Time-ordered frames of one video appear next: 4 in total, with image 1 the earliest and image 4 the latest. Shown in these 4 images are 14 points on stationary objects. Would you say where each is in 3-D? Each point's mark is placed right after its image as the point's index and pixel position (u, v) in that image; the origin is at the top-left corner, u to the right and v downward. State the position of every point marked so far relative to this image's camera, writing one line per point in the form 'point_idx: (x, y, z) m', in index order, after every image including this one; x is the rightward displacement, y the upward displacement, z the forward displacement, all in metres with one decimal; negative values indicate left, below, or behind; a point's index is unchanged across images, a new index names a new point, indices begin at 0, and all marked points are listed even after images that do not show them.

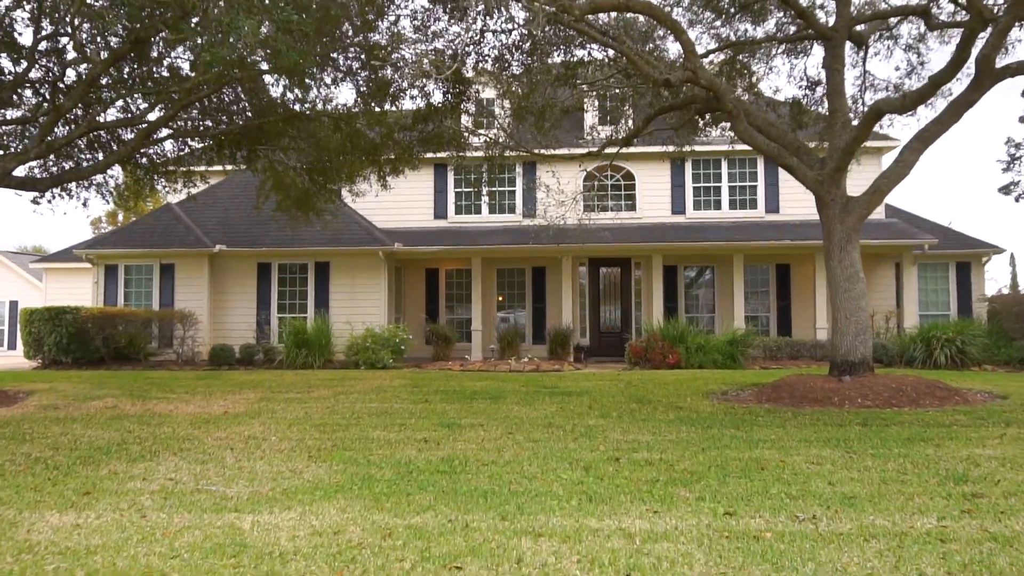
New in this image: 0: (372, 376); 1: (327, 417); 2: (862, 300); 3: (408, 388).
0: (-2.1, -1.3, +12.0) m
1: (-1.8, -1.2, +7.6) m
2: (+3.8, -0.1, +8.7) m
3: (-1.3, -1.3, +10.1) m
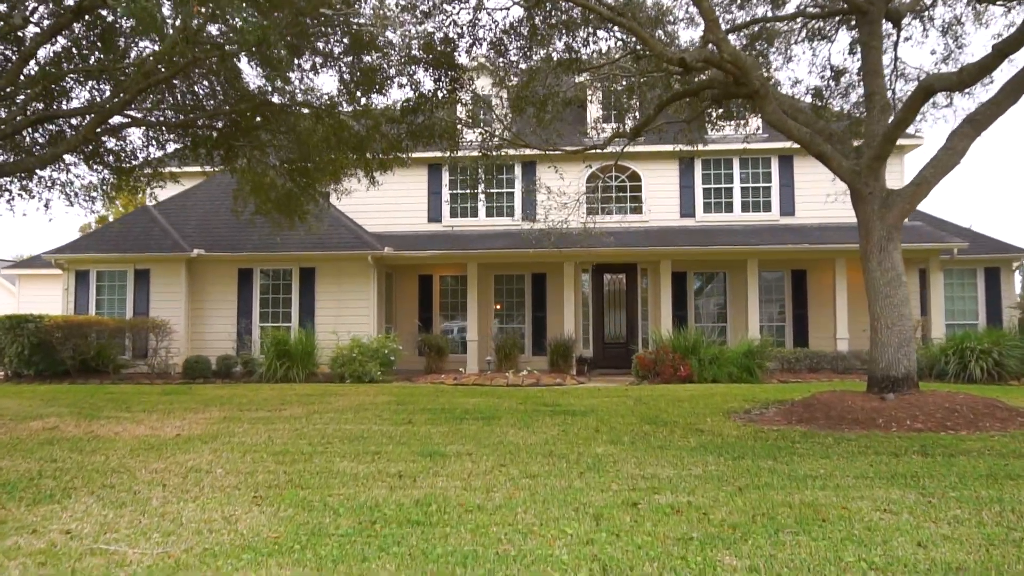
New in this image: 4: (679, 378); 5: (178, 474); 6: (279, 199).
0: (-2.2, -1.4, +11.0) m
1: (-1.8, -1.3, +6.6) m
2: (+3.8, -0.2, +7.7) m
3: (-1.4, -1.3, +9.0) m
4: (+2.6, -1.4, +12.4) m
5: (-2.2, -1.2, +5.3) m
6: (-3.5, +1.4, +12.2) m
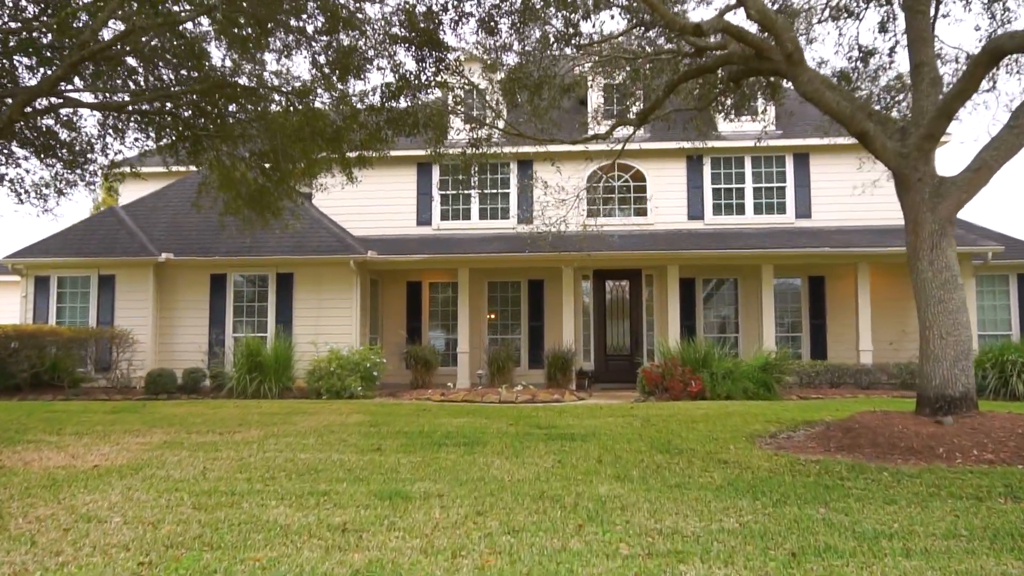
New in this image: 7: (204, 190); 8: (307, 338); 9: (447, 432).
0: (-2.3, -1.5, +9.8) m
1: (-1.9, -1.3, +5.4) m
2: (+3.7, -0.2, +6.5) m
3: (-1.5, -1.4, +7.9) m
4: (+2.5, -1.5, +11.2) m
5: (-2.3, -1.2, +4.2) m
6: (-3.6, +1.3, +11.1) m
7: (-4.5, +1.4, +11.5) m
8: (-3.6, -0.9, +14.0) m
9: (-0.6, -1.3, +7.4) m
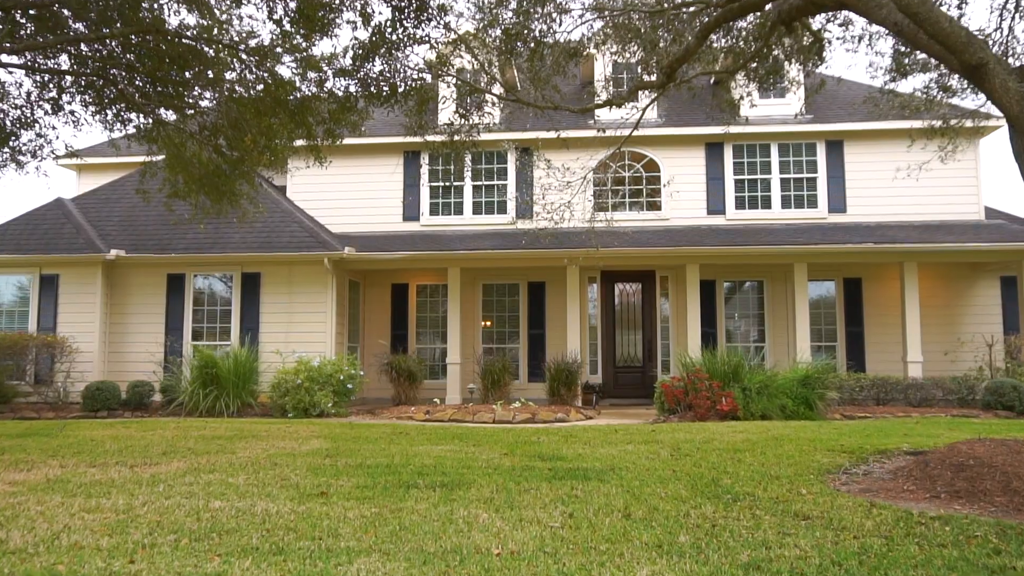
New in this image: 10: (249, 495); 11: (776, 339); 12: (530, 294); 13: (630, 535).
0: (-2.3, -1.4, +8.1) m
1: (-2.0, -1.2, +3.7) m
2: (+3.6, -0.1, +4.8) m
3: (-1.5, -1.3, +6.2) m
4: (+2.4, -1.5, +9.5) m
5: (-2.4, -1.1, +2.4) m
6: (-3.7, +1.3, +9.4) m
7: (-4.5, +1.4, +9.9) m
8: (-3.6, -0.9, +12.3) m
9: (-0.6, -1.3, +5.7) m
10: (-1.6, -1.2, +4.8) m
11: (+4.3, -0.8, +12.9) m
12: (+0.3, -0.1, +13.3) m
13: (+0.5, -1.1, +3.8) m
